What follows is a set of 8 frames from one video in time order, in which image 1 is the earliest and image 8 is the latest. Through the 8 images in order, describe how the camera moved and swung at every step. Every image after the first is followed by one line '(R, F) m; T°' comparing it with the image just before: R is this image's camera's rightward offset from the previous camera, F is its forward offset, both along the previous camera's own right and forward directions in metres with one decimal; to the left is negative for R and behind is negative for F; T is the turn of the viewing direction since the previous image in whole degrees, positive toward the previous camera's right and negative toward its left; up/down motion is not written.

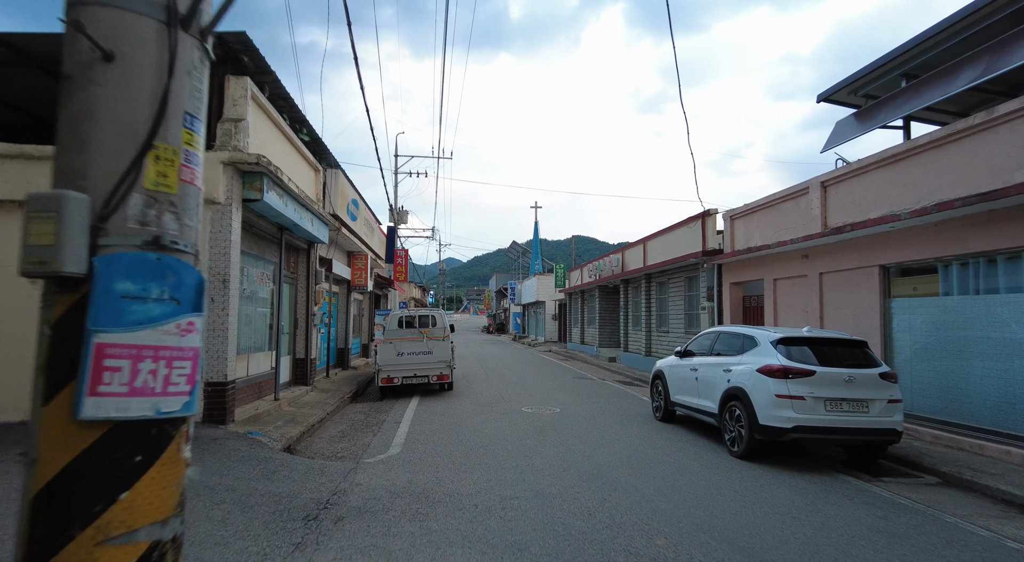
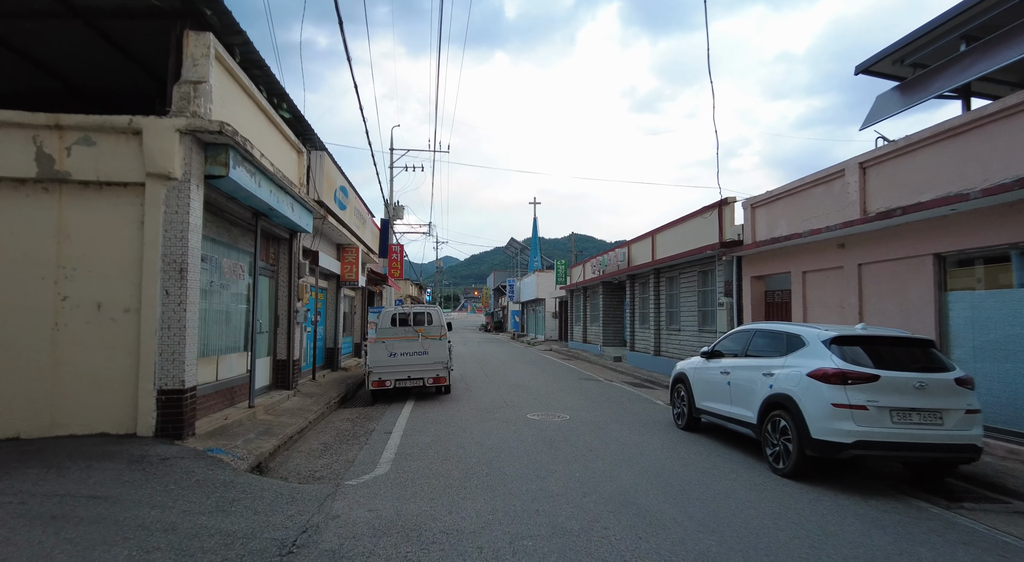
(-0.1, +1.2) m; 0°
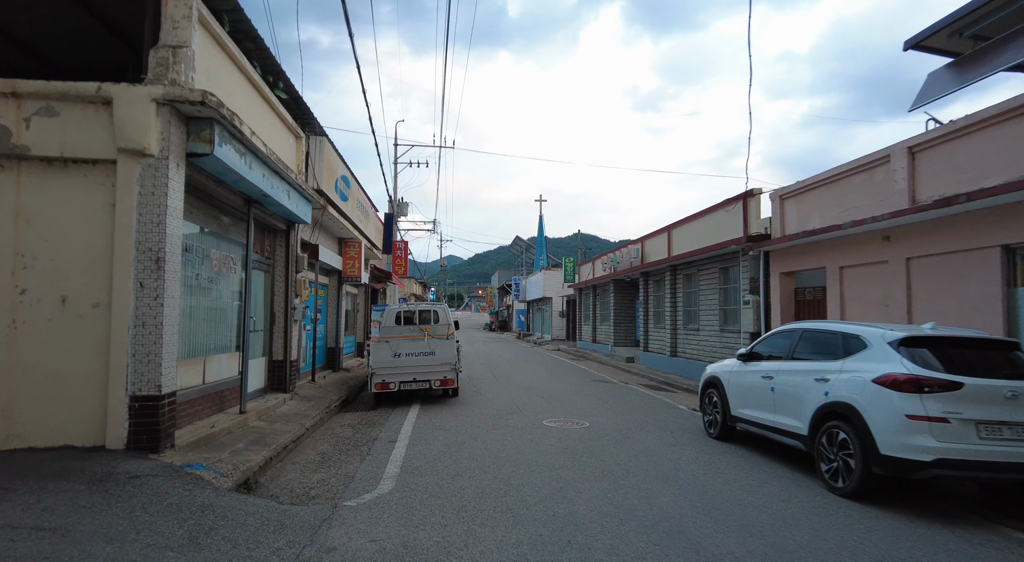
(-0.2, +0.8) m; 0°
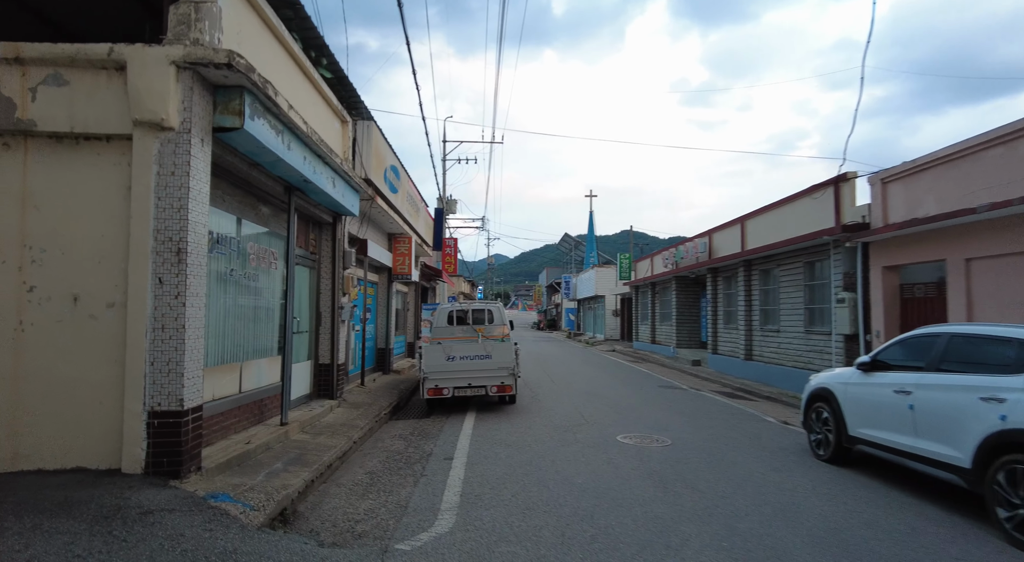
(-0.3, +1.1) m; -5°
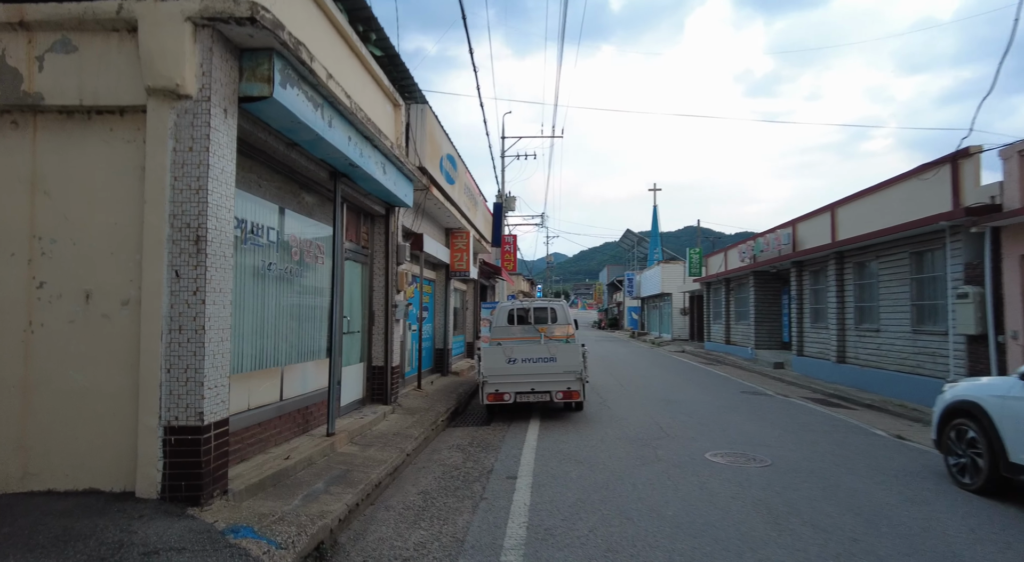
(-0.1, +1.0) m; -6°
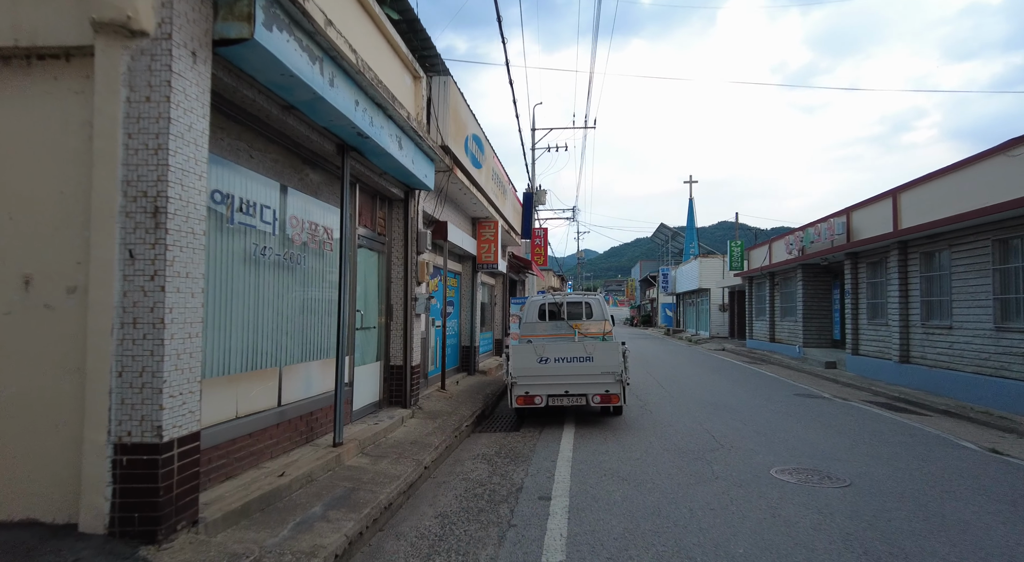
(0.0, +0.9) m; -3°
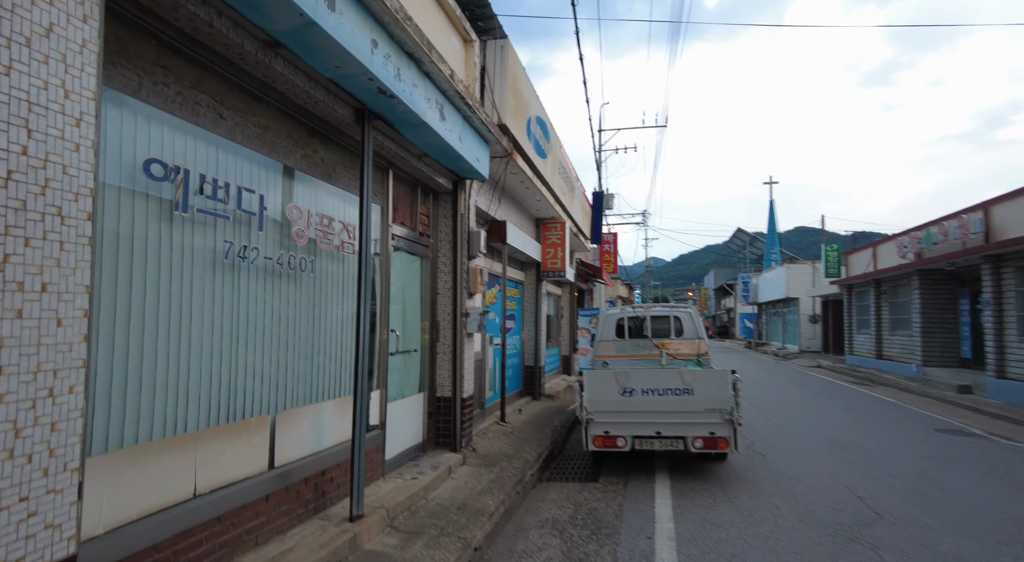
(-0.1, +1.7) m; -6°
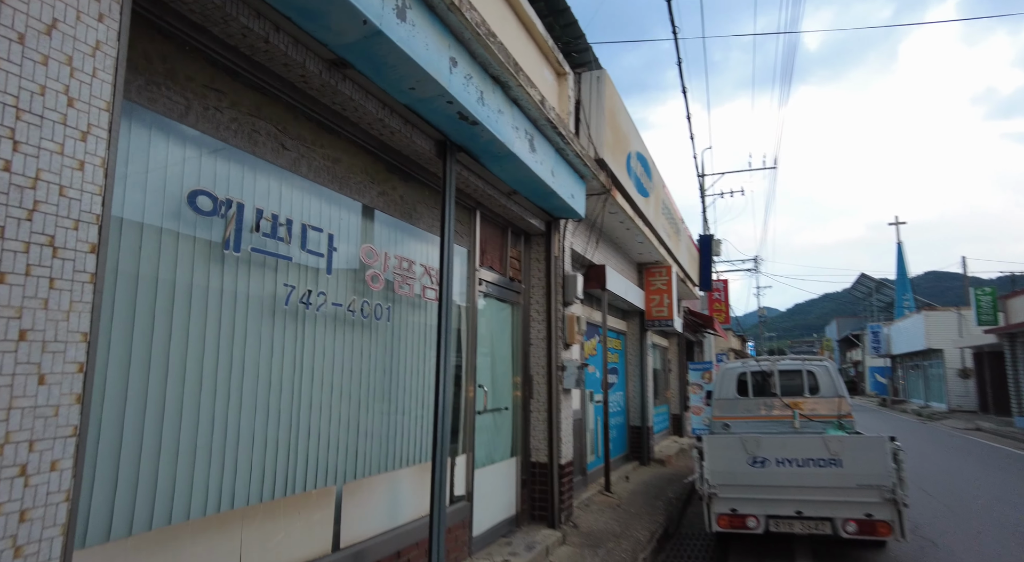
(0.0, +0.7) m; -10°
